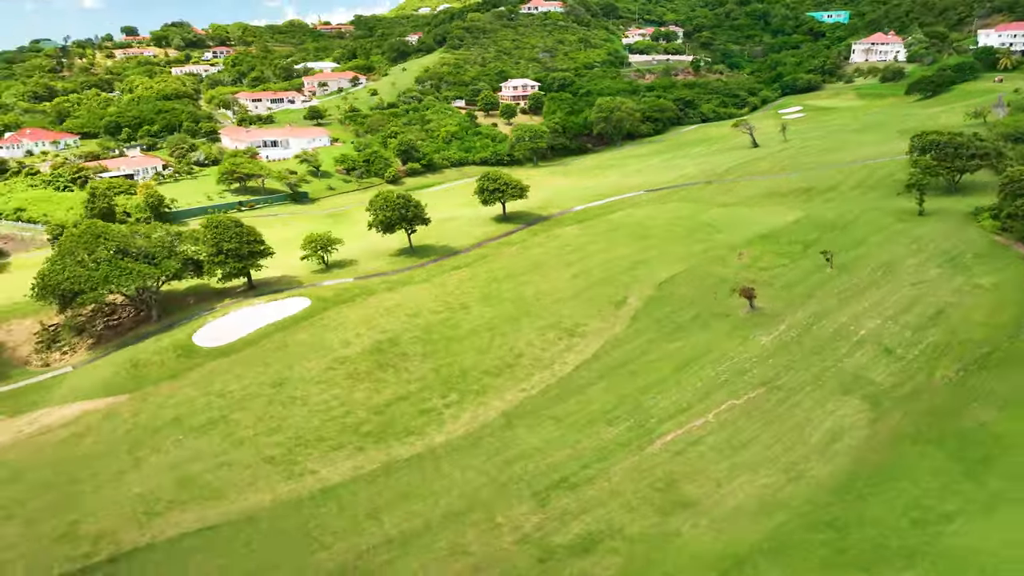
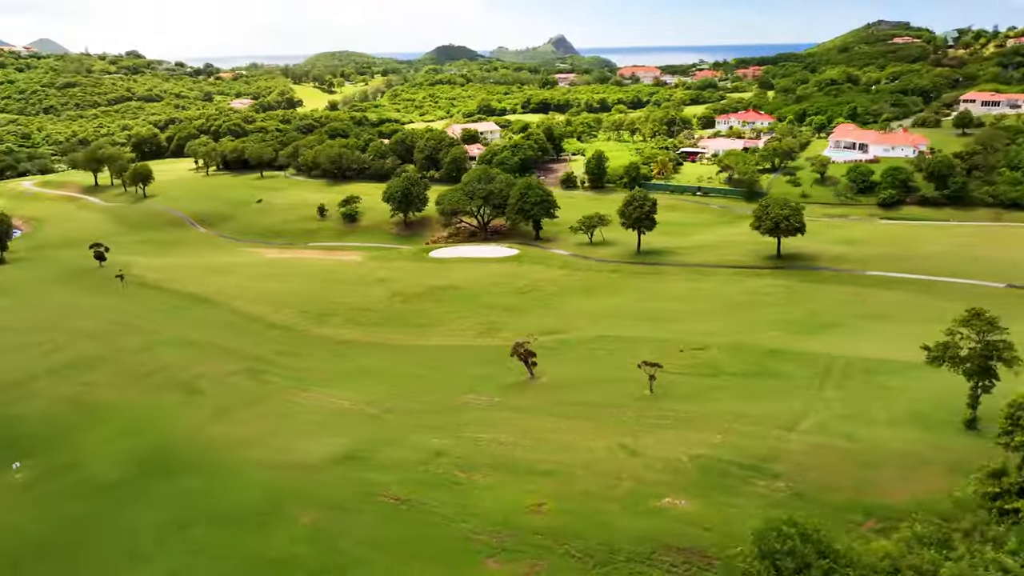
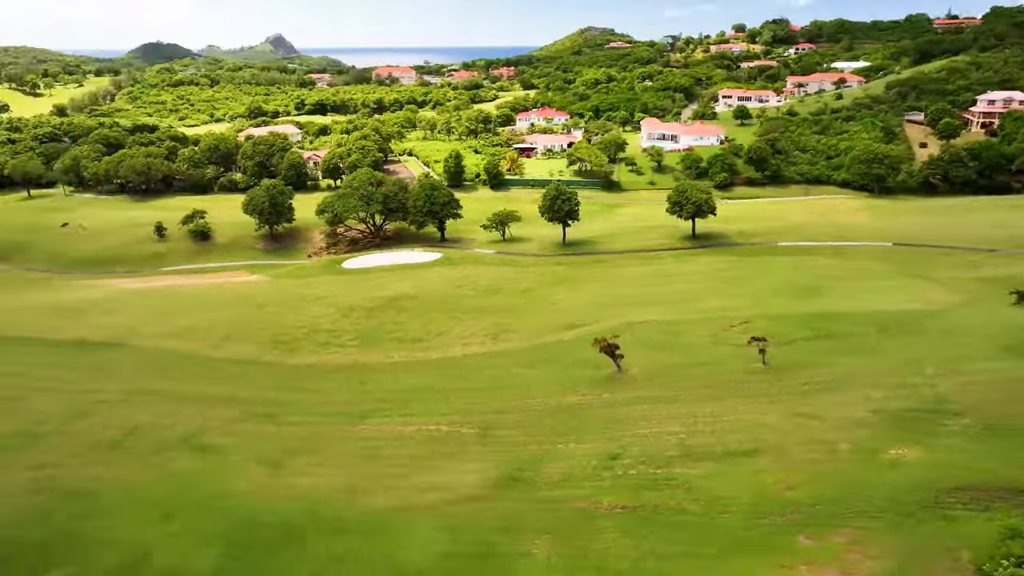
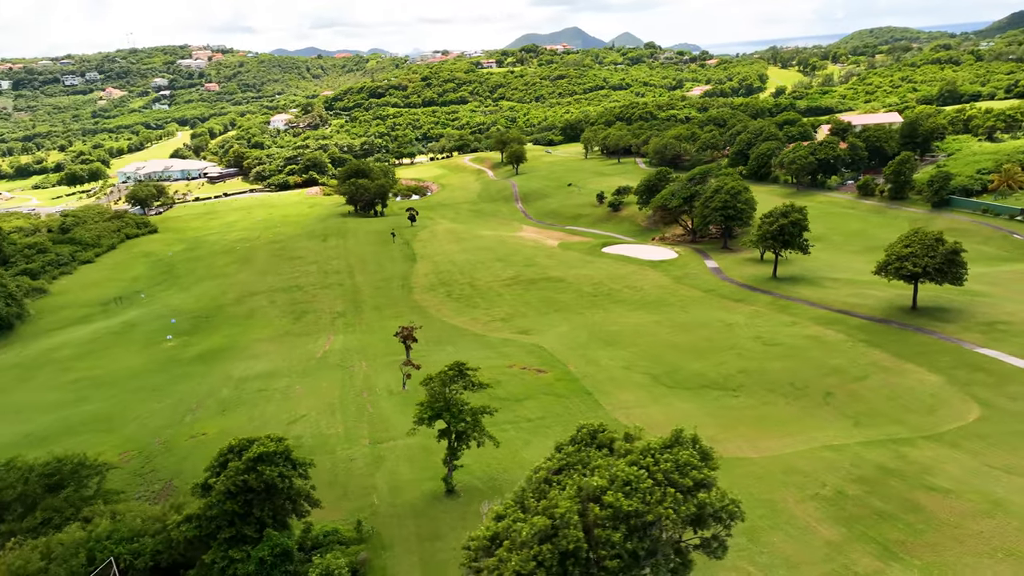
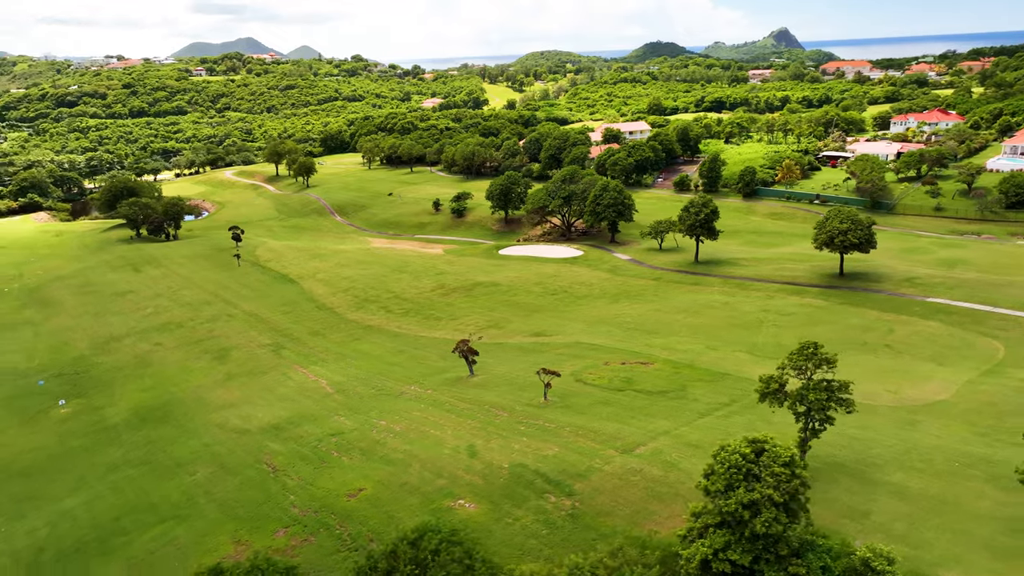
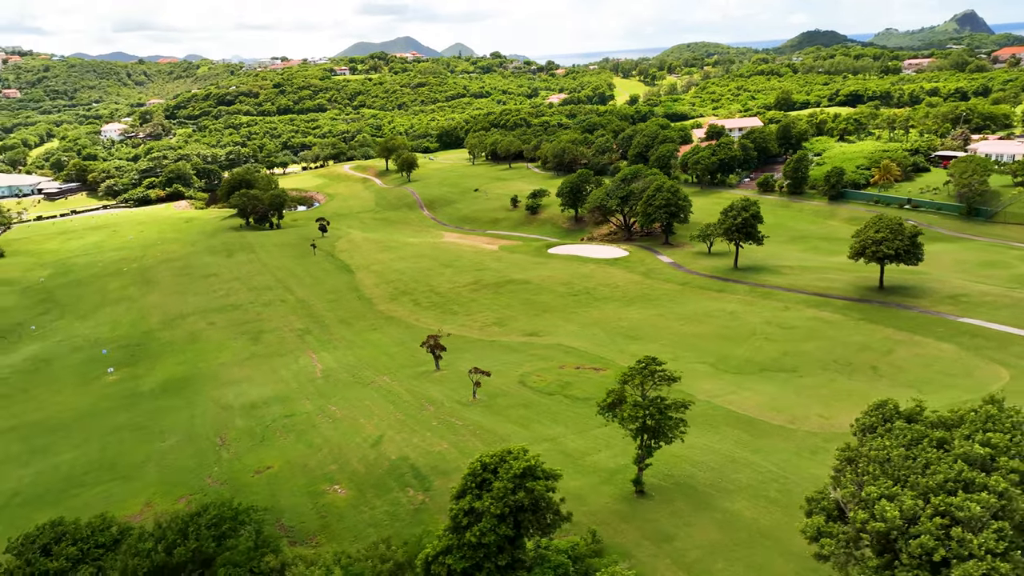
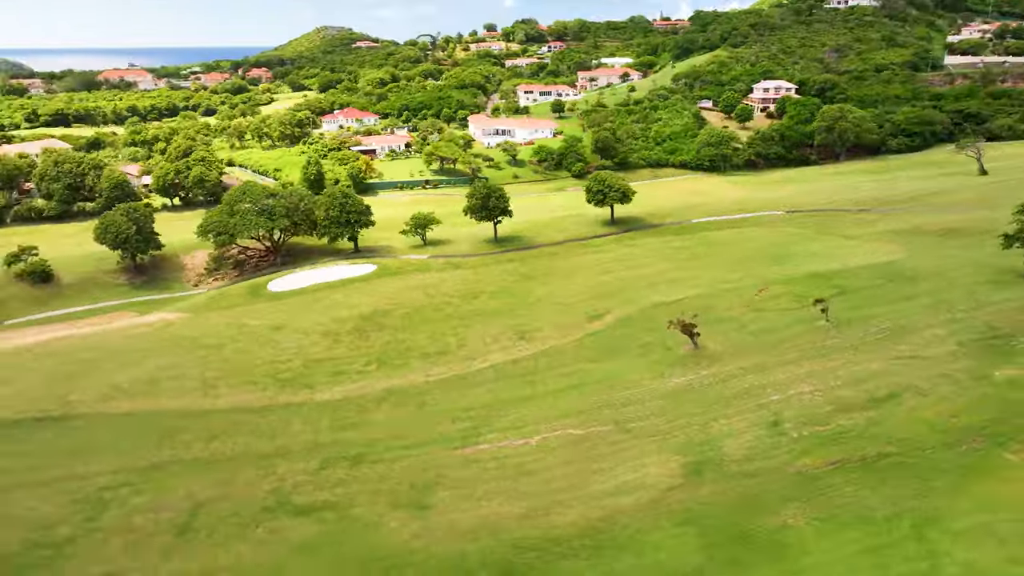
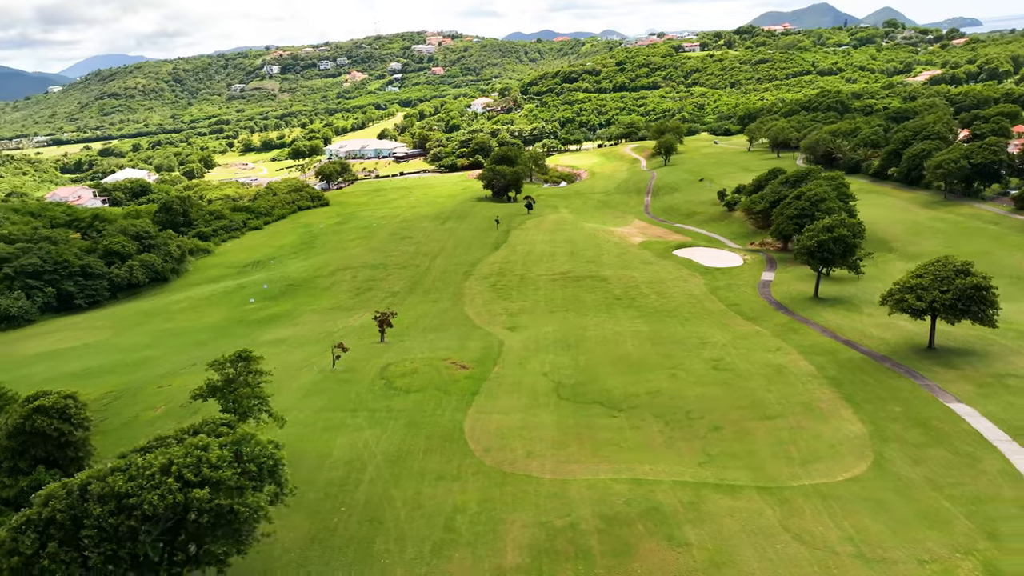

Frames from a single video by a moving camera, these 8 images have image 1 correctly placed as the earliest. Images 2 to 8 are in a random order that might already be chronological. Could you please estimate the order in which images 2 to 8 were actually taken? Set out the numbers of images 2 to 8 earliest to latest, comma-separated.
7, 3, 2, 5, 6, 4, 8
